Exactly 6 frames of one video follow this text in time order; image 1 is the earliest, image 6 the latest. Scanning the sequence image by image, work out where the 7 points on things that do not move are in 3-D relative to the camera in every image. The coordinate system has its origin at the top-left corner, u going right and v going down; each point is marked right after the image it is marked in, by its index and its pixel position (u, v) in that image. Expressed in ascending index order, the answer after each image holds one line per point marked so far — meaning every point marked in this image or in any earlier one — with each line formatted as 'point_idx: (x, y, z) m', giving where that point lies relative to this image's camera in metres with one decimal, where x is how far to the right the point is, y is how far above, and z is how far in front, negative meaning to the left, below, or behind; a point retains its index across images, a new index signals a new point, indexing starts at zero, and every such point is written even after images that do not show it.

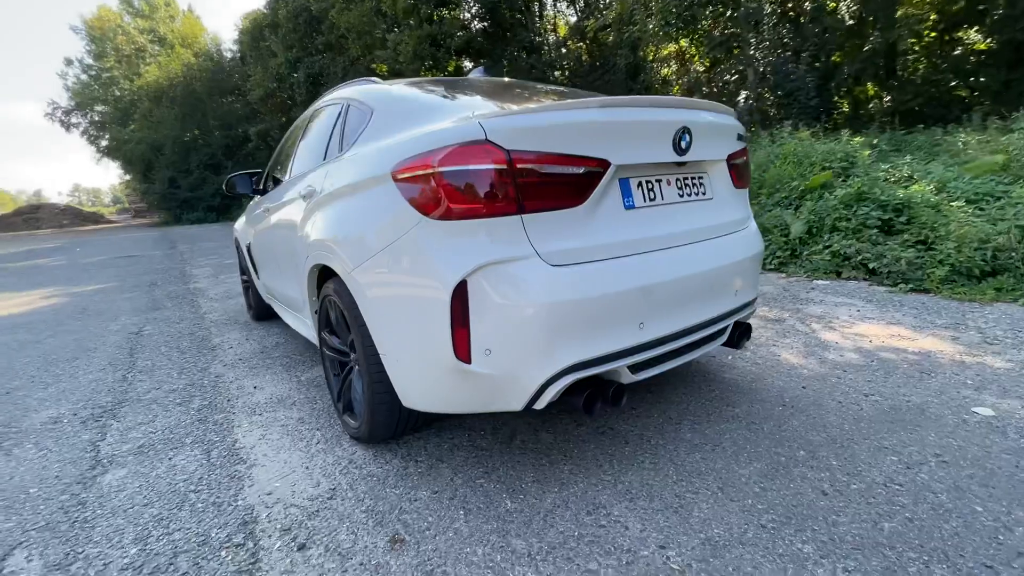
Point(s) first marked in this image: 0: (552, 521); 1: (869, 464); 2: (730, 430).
0: (+0.1, -0.9, +1.9) m
1: (+1.6, -0.8, +2.1) m
2: (+1.1, -0.7, +2.5) m
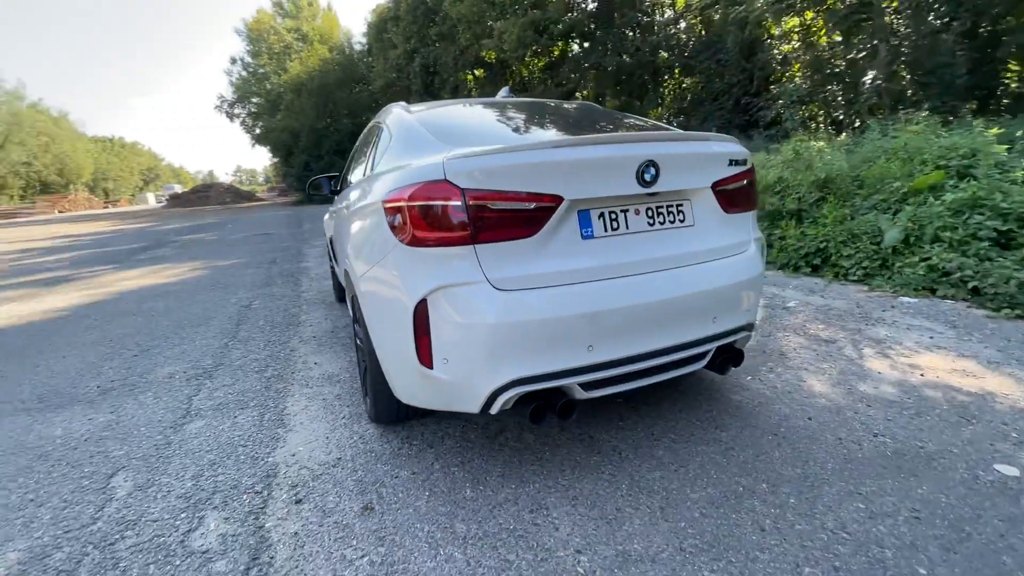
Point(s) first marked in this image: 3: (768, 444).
0: (-0.1, -1.0, +2.2) m
1: (+1.4, -1.0, +2.1) m
2: (+1.0, -0.9, +2.5) m
3: (+1.4, -0.8, +2.6) m
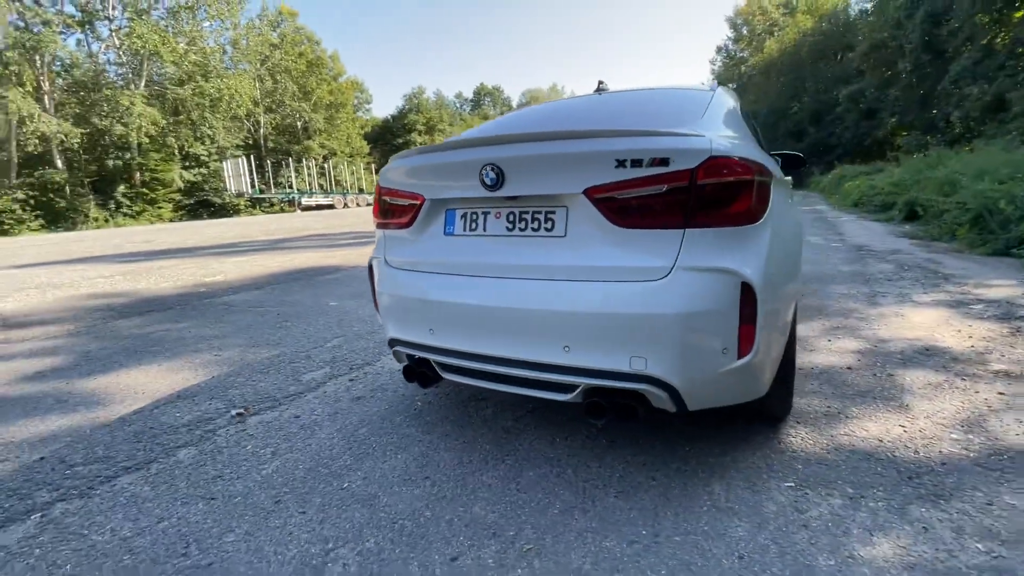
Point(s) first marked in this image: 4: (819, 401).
0: (-0.8, -0.9, +2.8) m
1: (+0.1, -1.1, +1.7) m
2: (+0.2, -1.0, +2.2) m
3: (+0.5, -1.0, +2.0) m
4: (+1.9, -0.7, +3.0) m
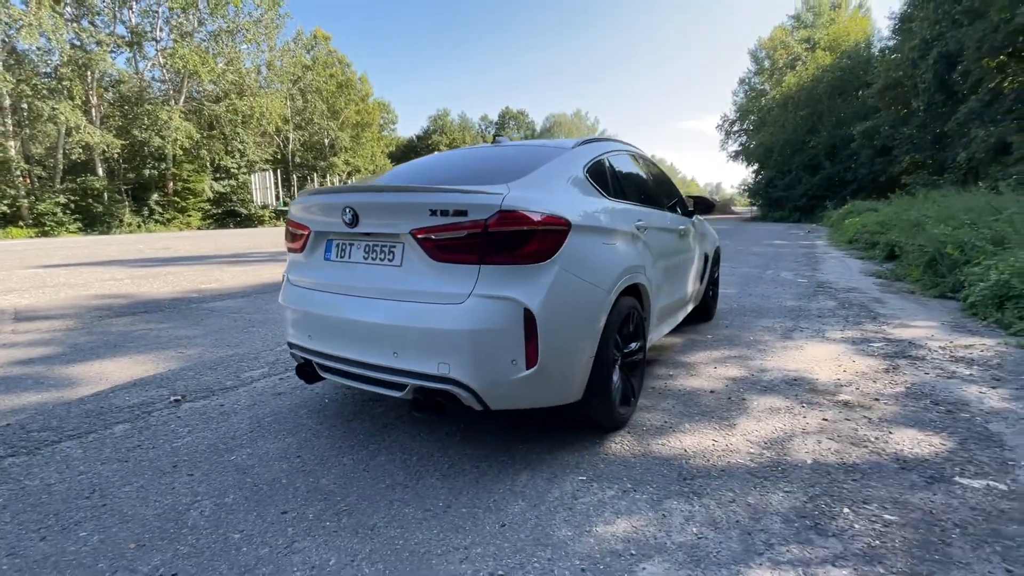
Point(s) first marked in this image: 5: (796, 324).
0: (-1.6, -1.0, +3.4) m
1: (-0.9, -1.2, +2.2) m
2: (-0.7, -1.1, +2.7) m
3: (-0.4, -1.1, +2.5) m
4: (+1.1, -0.9, +3.4) m
5: (+3.7, -0.5, +6.1) m
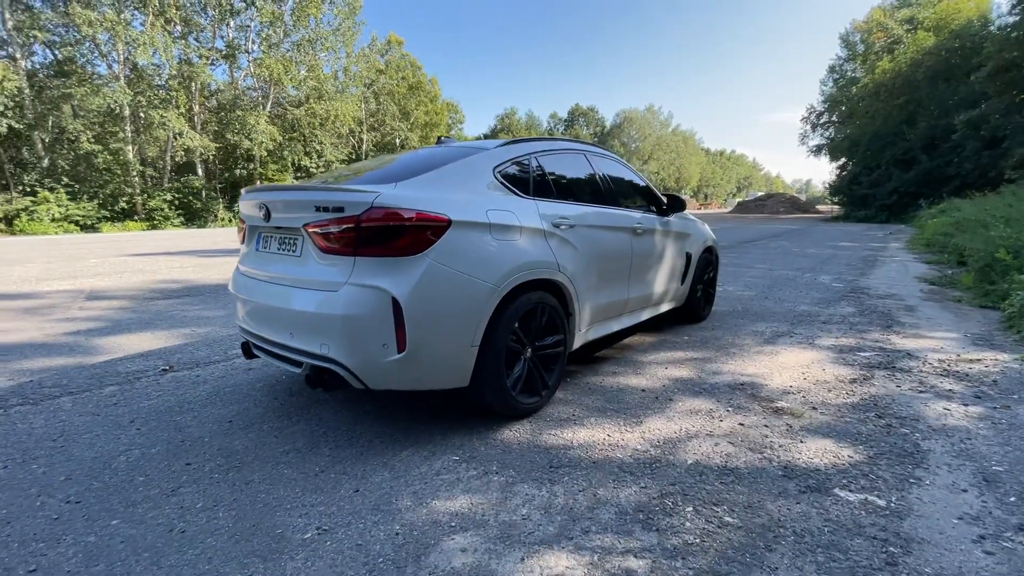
0: (-2.2, -0.9, +3.9) m
1: (-1.7, -1.1, +2.6) m
2: (-1.4, -1.0, +3.1) m
3: (-1.2, -1.0, +2.8) m
4: (+0.4, -0.9, +3.5) m
5: (+3.4, -0.5, +5.8) m
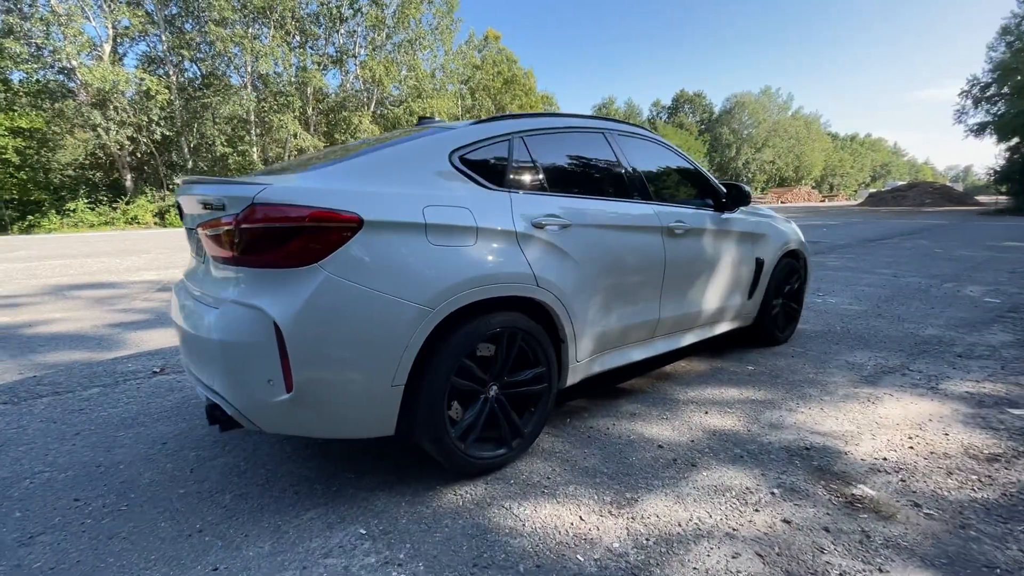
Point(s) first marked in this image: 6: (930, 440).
0: (-2.3, -0.9, +3.6) m
1: (-2.1, -1.1, +2.2) m
2: (-1.7, -1.1, +2.6) m
3: (-1.6, -1.1, +2.3) m
4: (+0.2, -1.0, +2.7) m
5: (+3.6, -0.7, +4.3) m
6: (+2.7, -1.0, +3.0) m
